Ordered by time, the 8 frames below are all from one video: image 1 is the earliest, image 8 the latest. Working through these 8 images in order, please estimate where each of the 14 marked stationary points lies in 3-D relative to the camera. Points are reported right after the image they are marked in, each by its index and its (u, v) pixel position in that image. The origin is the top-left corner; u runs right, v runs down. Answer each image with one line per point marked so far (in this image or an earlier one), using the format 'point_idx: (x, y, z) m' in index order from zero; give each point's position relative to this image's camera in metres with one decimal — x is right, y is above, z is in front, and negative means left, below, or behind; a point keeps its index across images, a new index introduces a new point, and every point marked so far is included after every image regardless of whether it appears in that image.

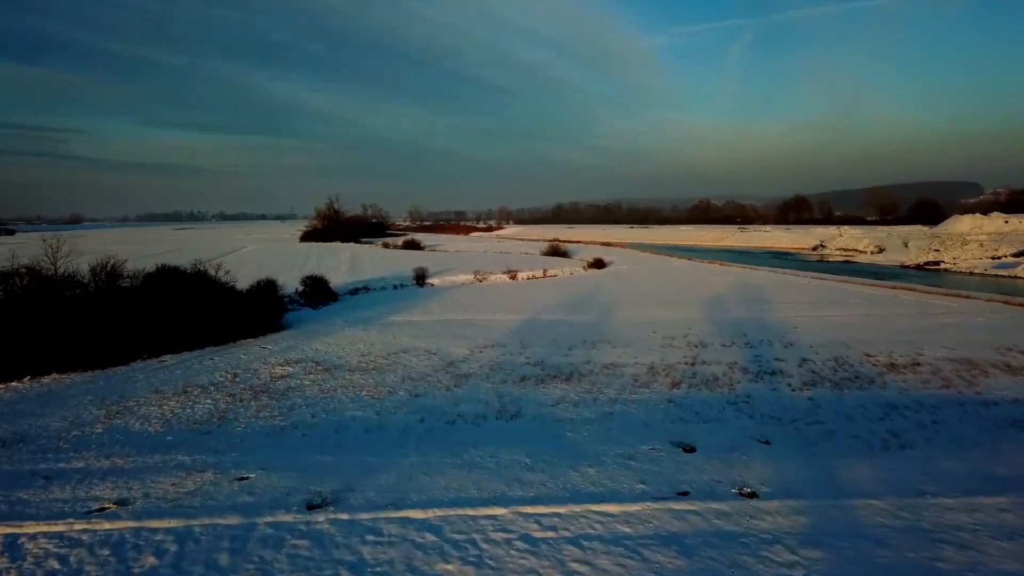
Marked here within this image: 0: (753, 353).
0: (+3.9, -1.0, +13.0) m
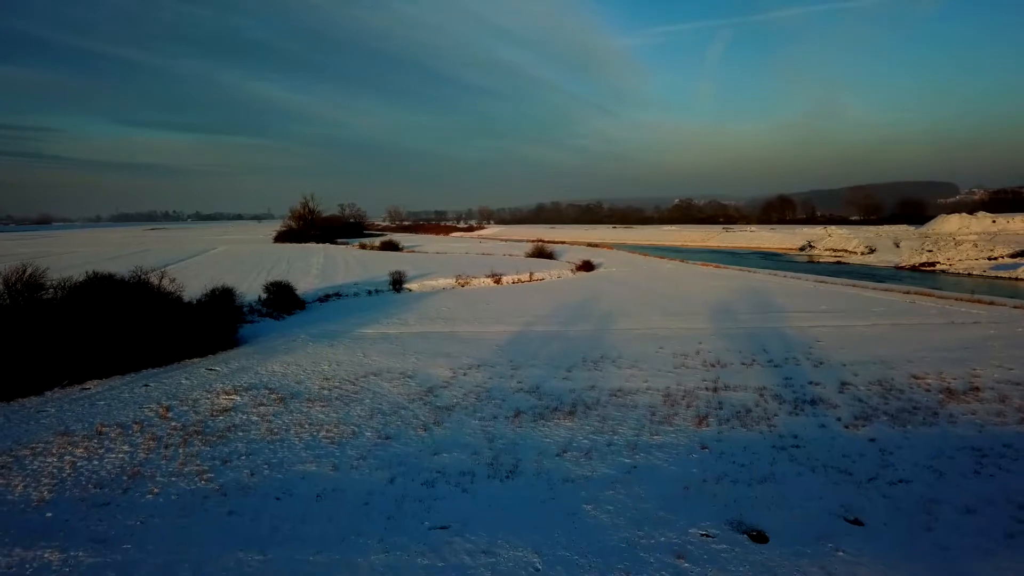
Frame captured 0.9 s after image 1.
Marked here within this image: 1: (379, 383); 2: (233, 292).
0: (+3.7, -1.2, +11.2) m
1: (-1.8, -1.3, +11.0) m
2: (-5.8, -0.1, +16.8) m
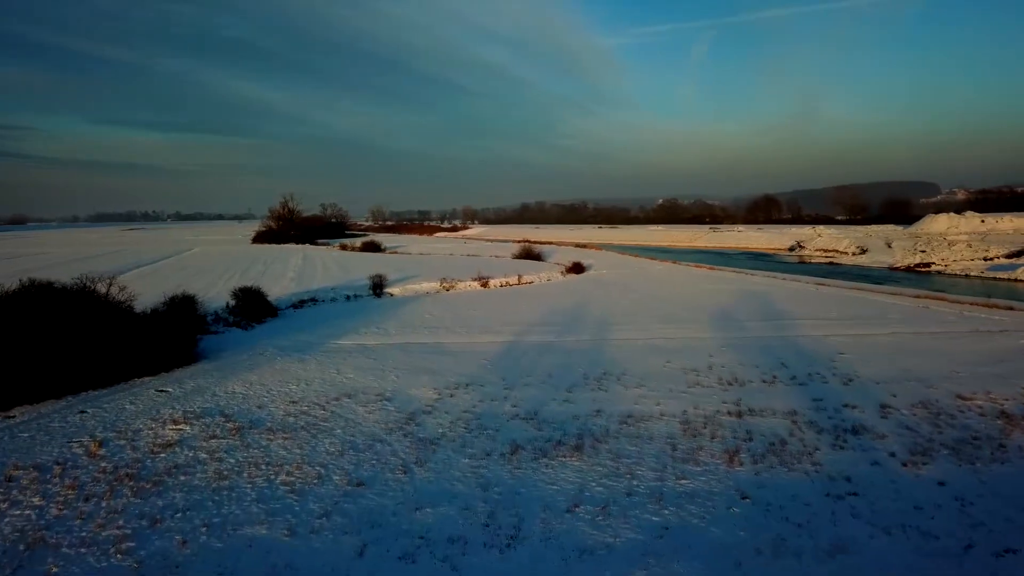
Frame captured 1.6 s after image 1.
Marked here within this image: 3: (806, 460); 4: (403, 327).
0: (+3.6, -1.3, +10.0) m
1: (-1.9, -1.4, +9.6) m
2: (-6.0, -0.2, +15.3) m
3: (+2.6, -1.5, +7.3) m
4: (-2.1, -0.8, +15.9) m
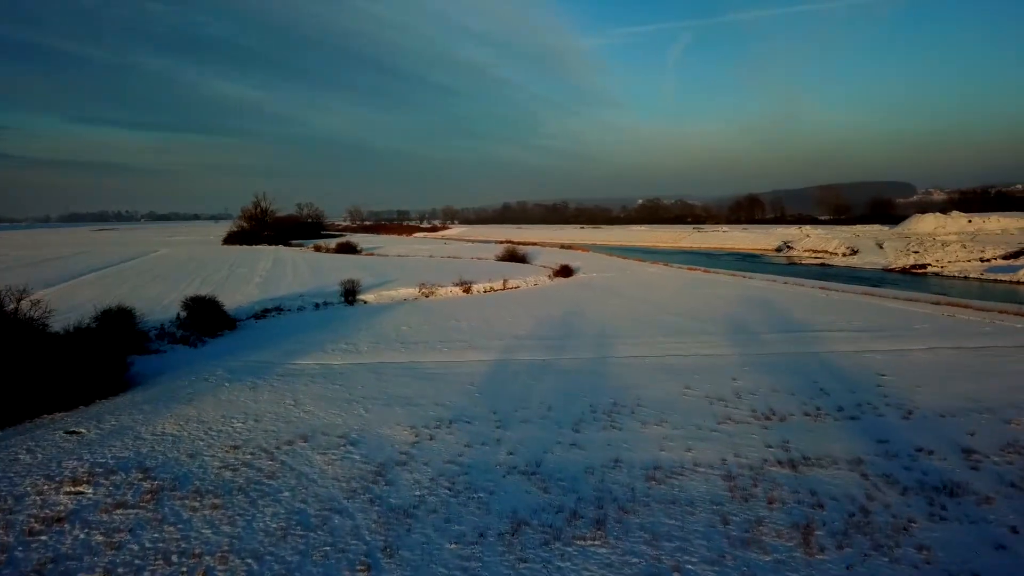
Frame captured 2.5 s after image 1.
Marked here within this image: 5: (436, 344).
0: (+3.6, -1.5, +8.2) m
1: (-1.9, -1.6, +7.7) m
2: (-6.1, -0.4, +13.3) m
3: (+2.6, -1.7, +5.5) m
4: (-2.3, -0.9, +14.0) m
5: (-1.3, -0.9, +13.8) m
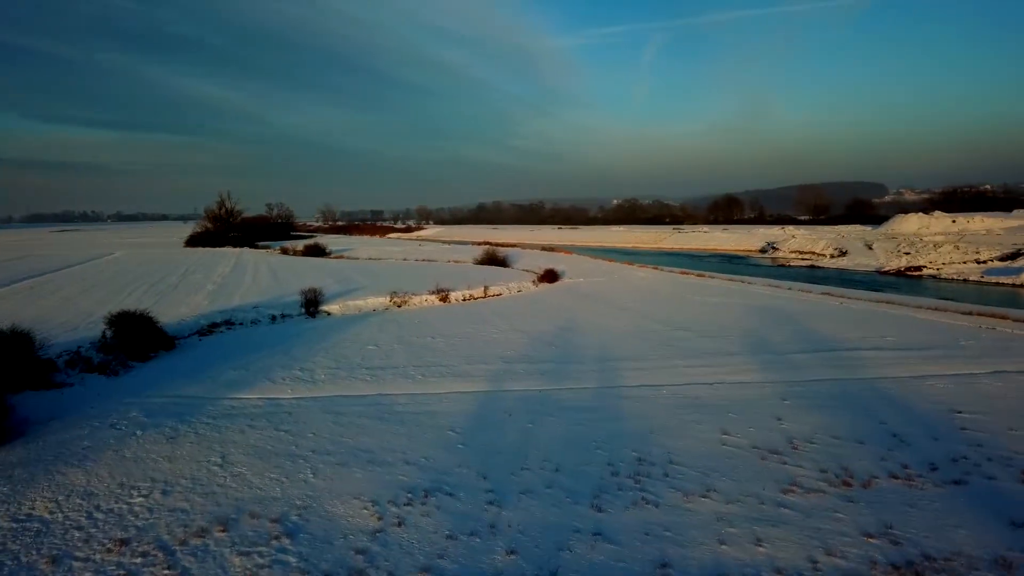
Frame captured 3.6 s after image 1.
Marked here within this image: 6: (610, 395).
0: (+3.6, -1.6, +6.1) m
1: (-1.9, -1.8, +5.4) m
2: (-6.3, -0.6, +10.9) m
3: (+2.7, -1.9, +3.3) m
4: (-2.5, -1.2, +11.7) m
5: (-1.5, -1.1, +11.5) m
6: (+1.2, -1.3, +10.1) m
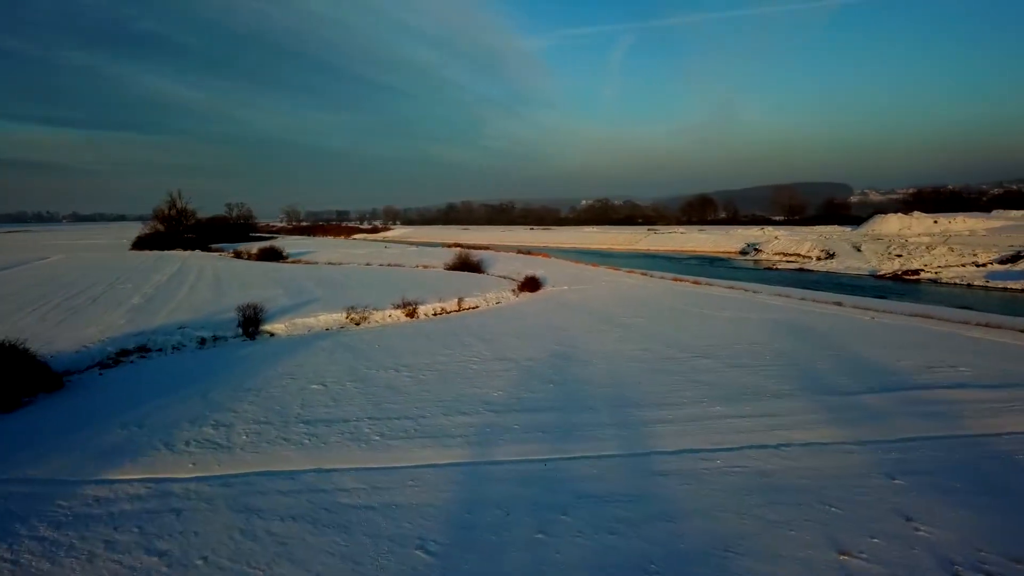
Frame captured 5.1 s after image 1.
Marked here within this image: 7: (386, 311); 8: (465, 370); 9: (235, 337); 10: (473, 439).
0: (+3.7, -1.9, +3.2) m
1: (-1.8, -2.1, +2.4) m
2: (-6.4, -0.9, +7.6) m
3: (+2.9, -2.2, +0.5) m
4: (-2.6, -1.4, +8.6) m
5: (-1.6, -1.4, +8.5) m
6: (+1.2, -1.6, +7.2) m
7: (-2.7, -0.5, +17.6) m
8: (-0.7, -1.1, +11.6) m
9: (-5.1, -0.9, +14.9) m
10: (-0.4, -1.5, +8.2) m
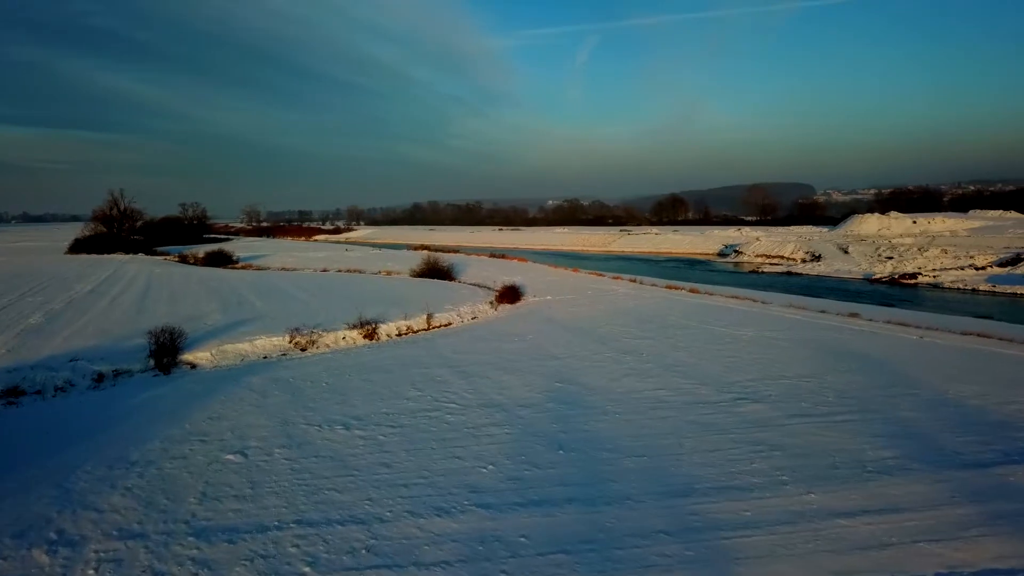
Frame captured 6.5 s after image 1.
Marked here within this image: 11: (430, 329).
0: (+3.9, -2.2, +0.4) m
1: (-1.5, -2.4, -0.7) m
2: (-6.3, -1.2, +4.4) m
3: (+3.3, -2.4, -2.4) m
4: (-2.6, -1.7, +5.5) m
5: (-1.5, -1.7, +5.4) m
6: (+1.3, -1.8, +4.2) m
7: (-3.1, -0.8, +14.5) m
8: (-0.8, -1.4, +8.6) m
9: (-5.3, -1.2, +11.7) m
10: (-0.3, -1.7, +5.2) m
11: (-1.6, -0.8, +15.7) m
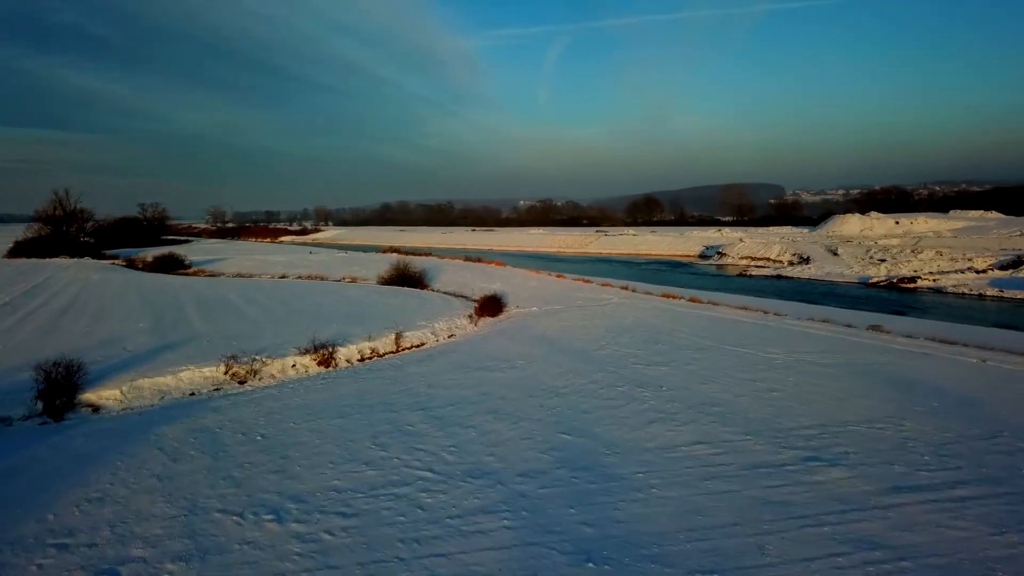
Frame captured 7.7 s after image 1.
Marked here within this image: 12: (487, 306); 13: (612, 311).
0: (+4.2, -2.4, -1.9) m
1: (-1.1, -2.6, -3.2) m
2: (-6.1, -1.5, +1.7) m
3: (+3.7, -2.6, -4.7) m
4: (-2.5, -2.0, +3.0) m
5: (-1.4, -1.9, +2.9) m
6: (+1.4, -2.1, +1.8) m
7: (-3.3, -1.0, +11.9) m
8: (-0.8, -1.7, +6.1) m
9: (-5.4, -1.4, +9.1) m
10: (-0.2, -2.0, +2.7) m
11: (-1.8, -1.0, +13.2) m
12: (-0.5, -0.4, +18.1) m
13: (+2.3, -0.5, +18.4) m
